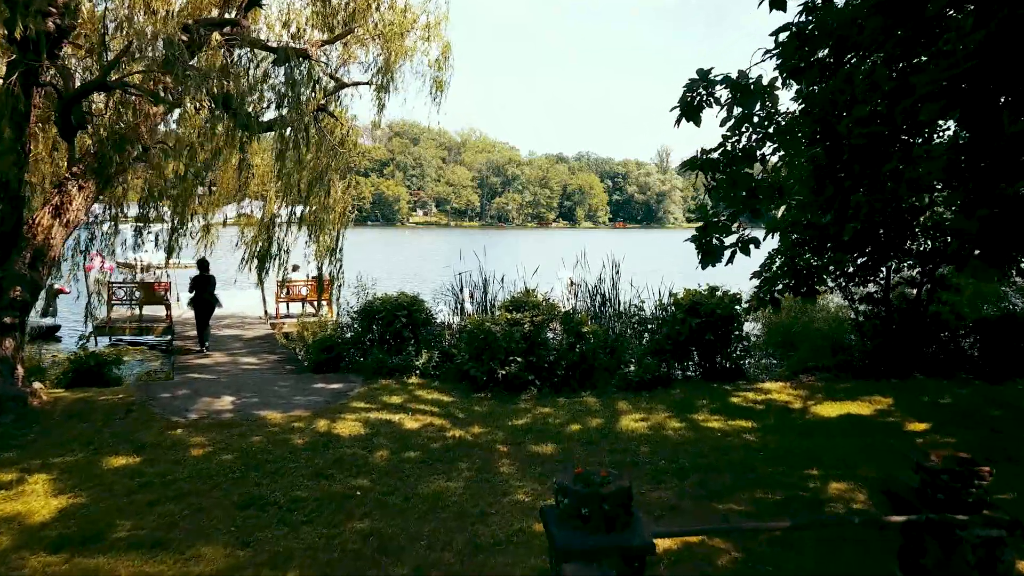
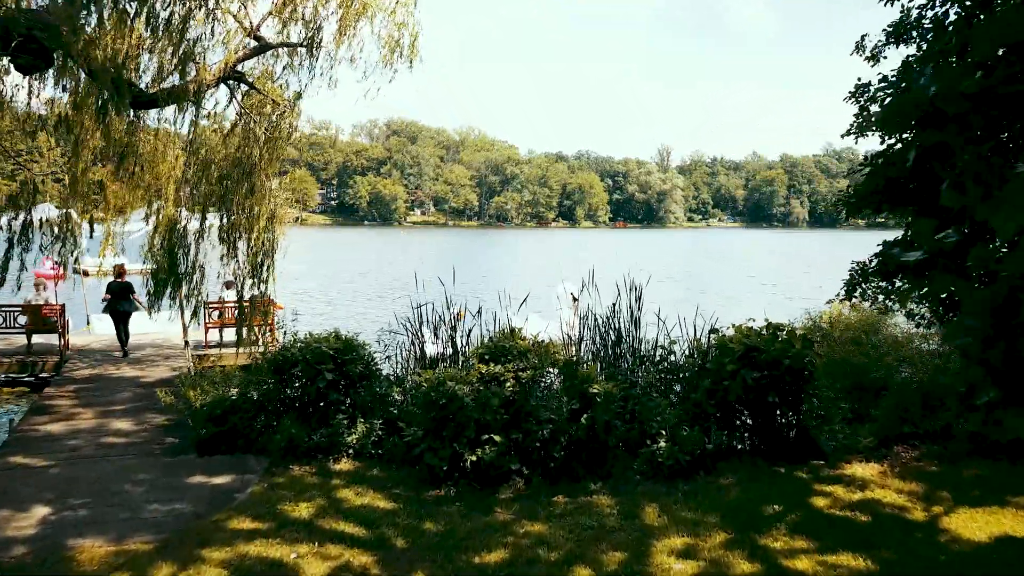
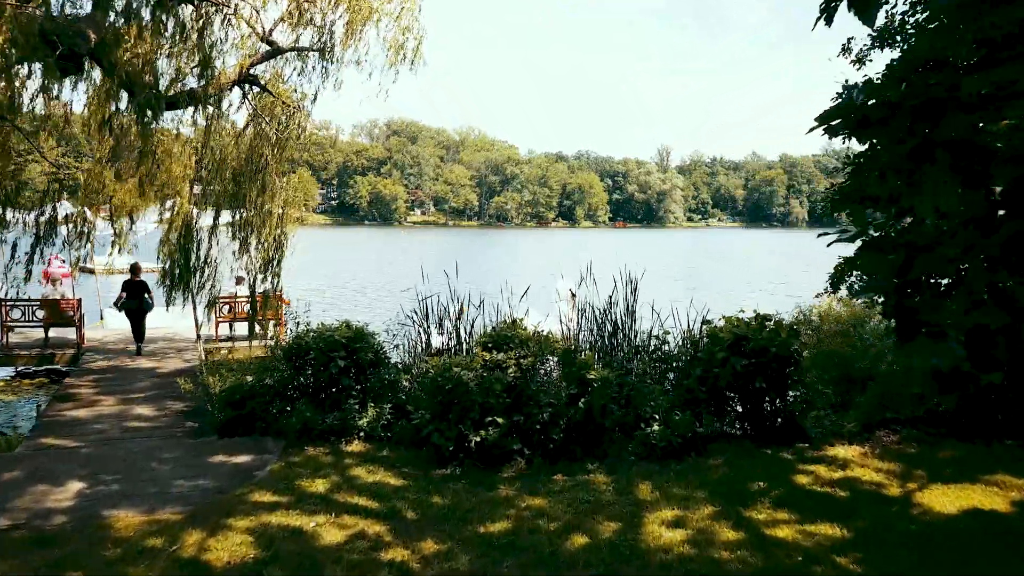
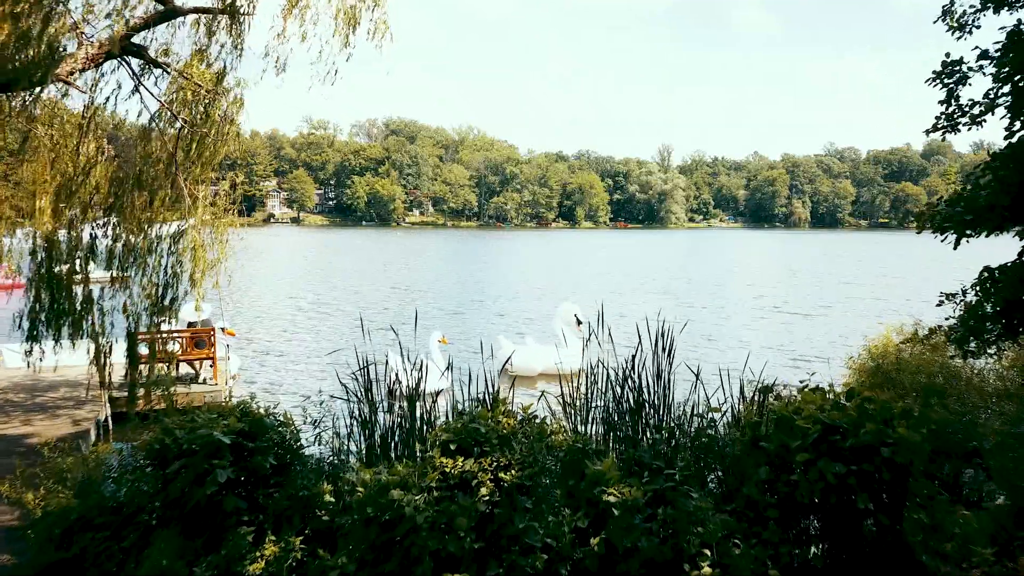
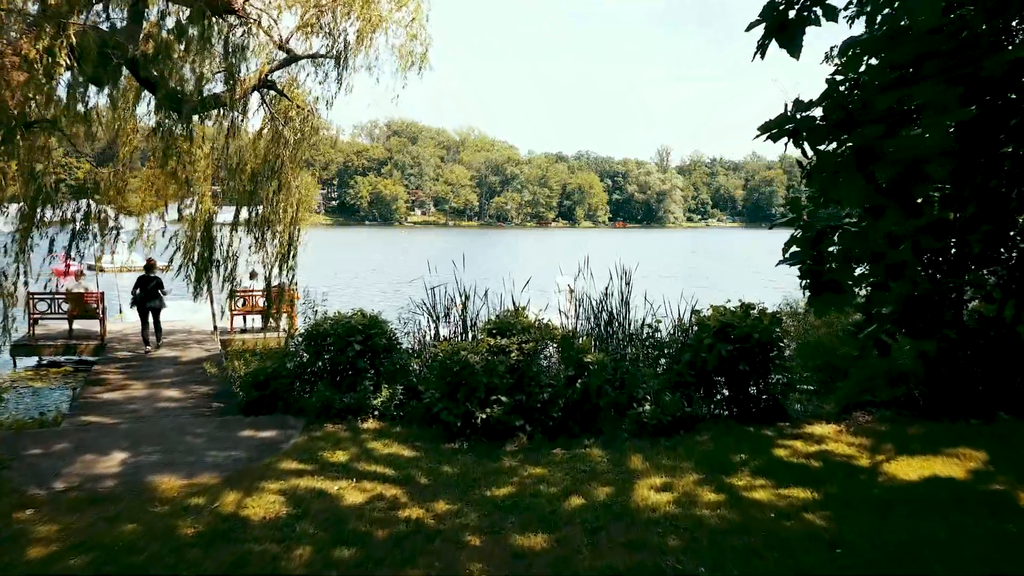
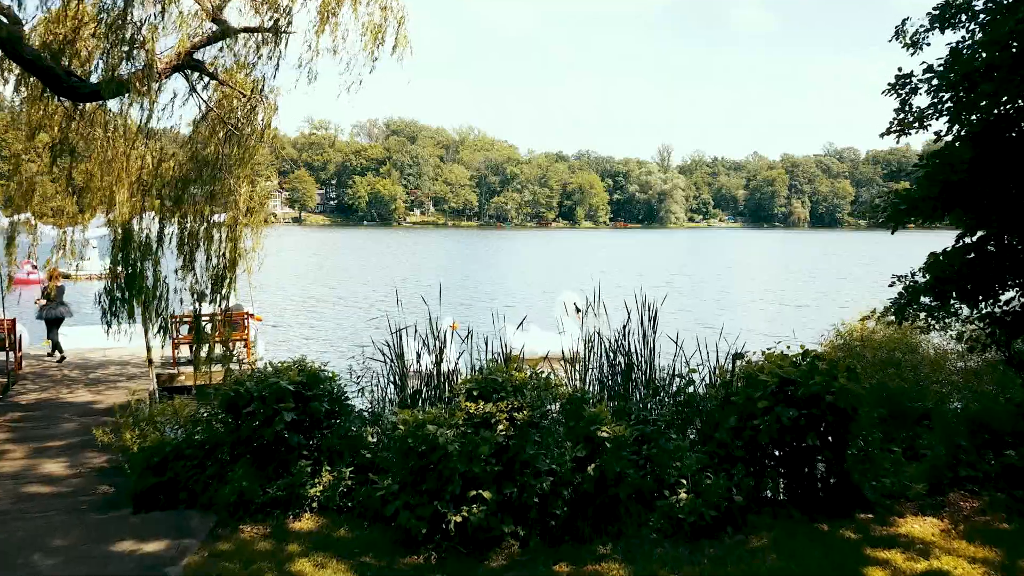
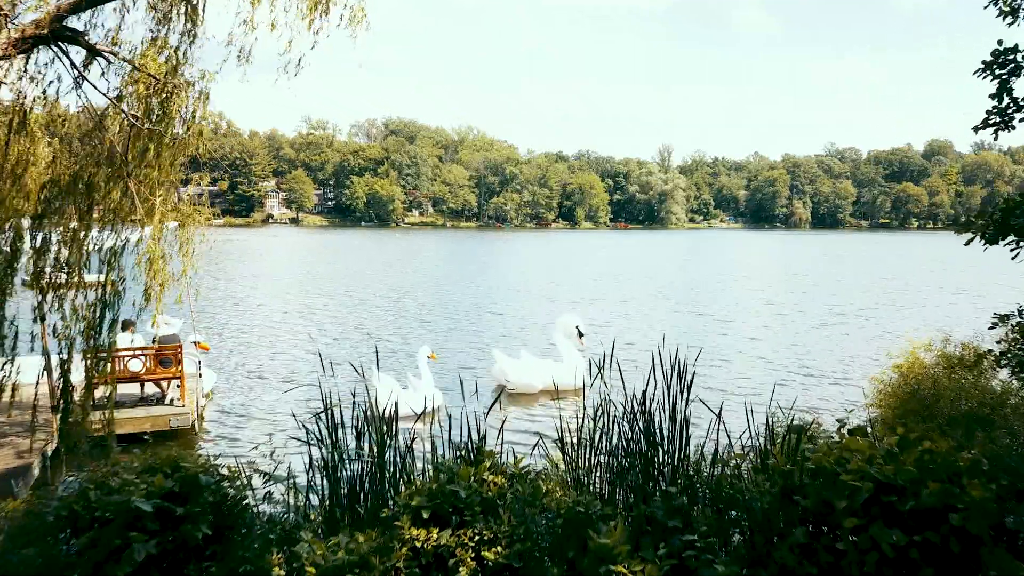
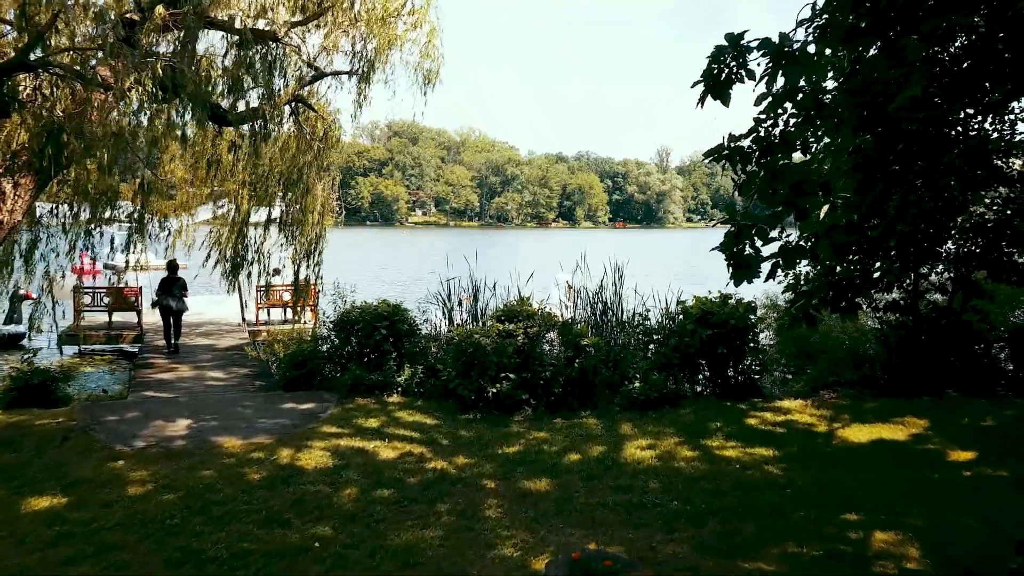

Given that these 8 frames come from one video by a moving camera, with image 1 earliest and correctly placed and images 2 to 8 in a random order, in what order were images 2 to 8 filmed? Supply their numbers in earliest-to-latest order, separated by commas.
8, 5, 3, 2, 6, 4, 7
